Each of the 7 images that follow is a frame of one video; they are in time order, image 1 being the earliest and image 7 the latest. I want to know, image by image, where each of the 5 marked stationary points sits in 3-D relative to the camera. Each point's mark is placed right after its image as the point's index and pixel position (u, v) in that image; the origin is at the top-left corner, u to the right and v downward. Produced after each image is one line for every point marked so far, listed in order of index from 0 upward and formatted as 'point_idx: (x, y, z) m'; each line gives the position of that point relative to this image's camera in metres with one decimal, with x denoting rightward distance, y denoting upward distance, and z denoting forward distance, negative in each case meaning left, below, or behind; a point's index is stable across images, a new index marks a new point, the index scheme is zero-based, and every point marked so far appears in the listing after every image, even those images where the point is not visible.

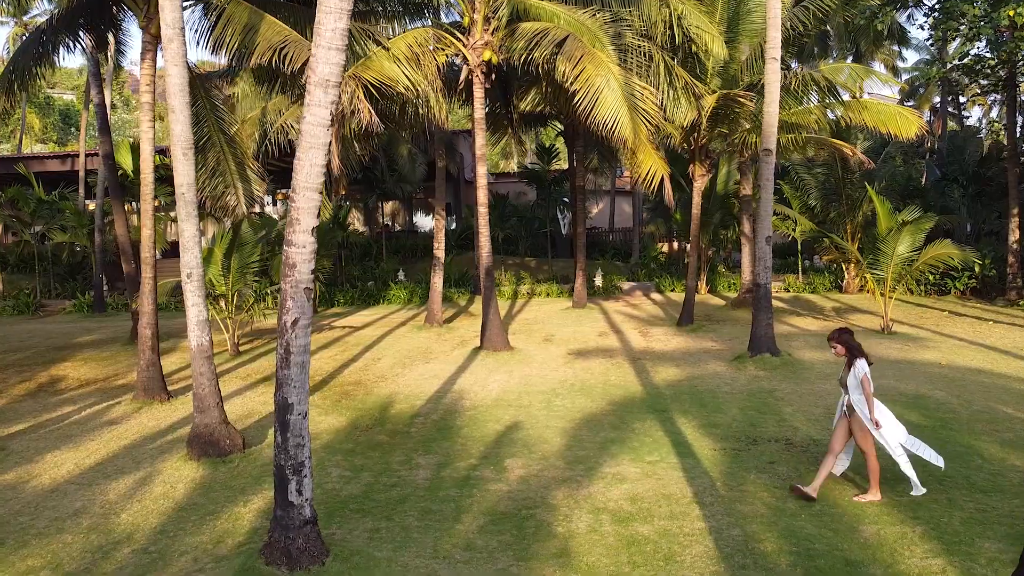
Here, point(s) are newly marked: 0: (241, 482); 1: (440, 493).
0: (-2.9, -2.1, +8.4) m
1: (-0.7, -2.0, +7.8) m
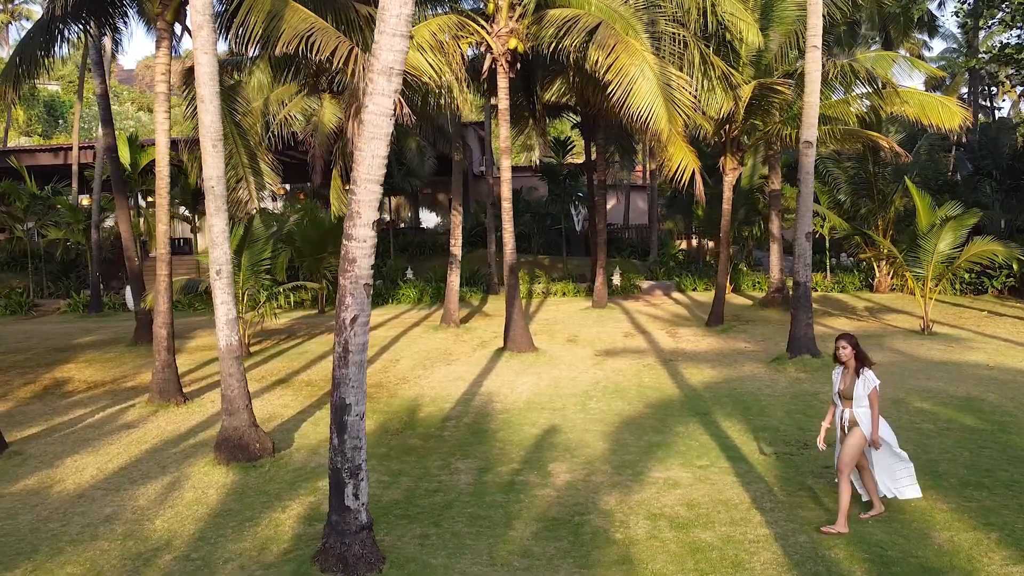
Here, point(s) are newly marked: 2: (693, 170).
0: (-2.4, -2.0, +8.1) m
1: (-0.2, -2.0, +7.5) m
2: (+2.5, +1.8, +11.1) m
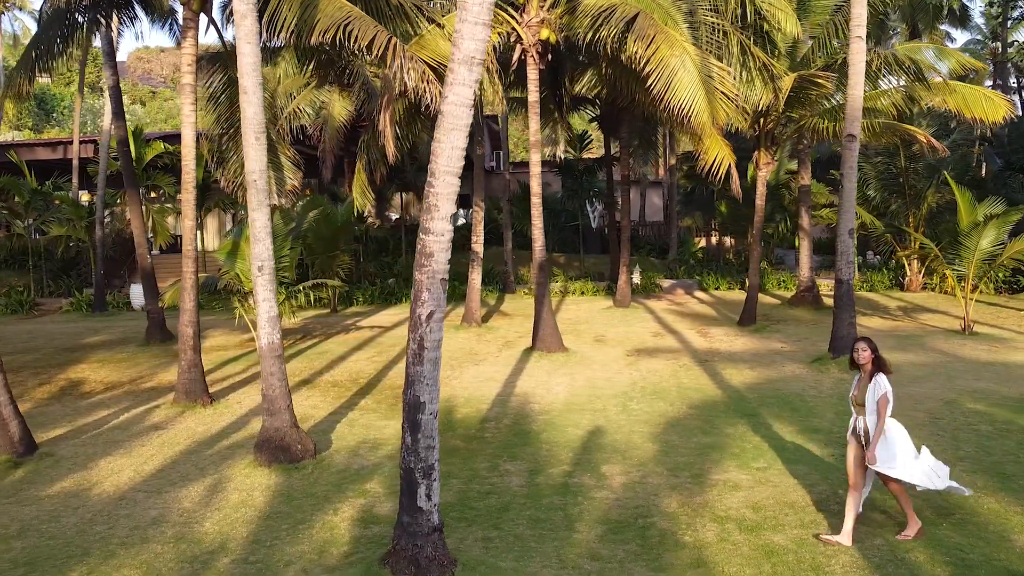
0: (-1.9, -2.0, +8.0) m
1: (+0.3, -2.0, +7.4) m
2: (+3.0, +1.8, +11.0) m
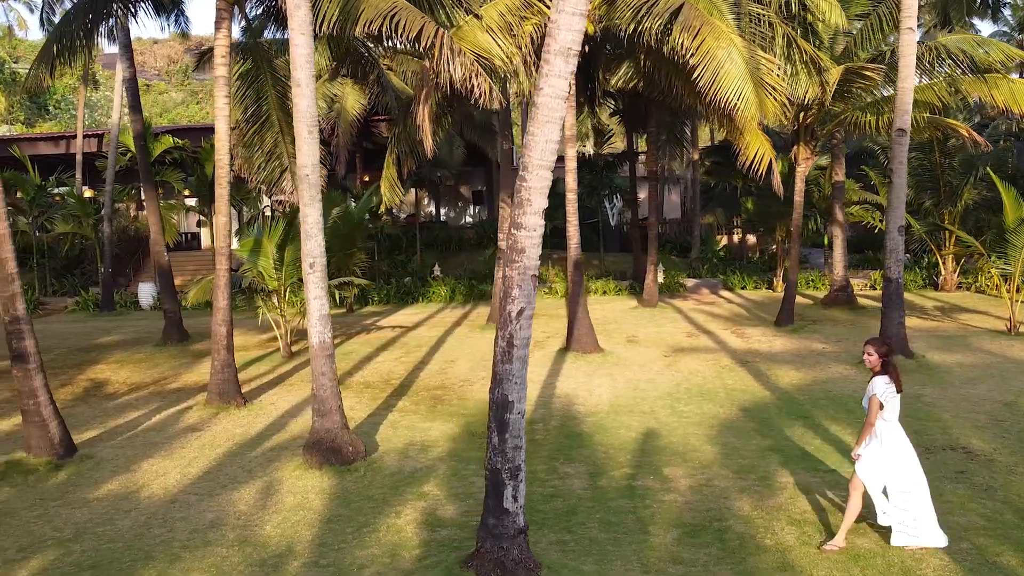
0: (-1.3, -2.0, +7.8) m
1: (+0.9, -2.0, +7.2) m
2: (+3.5, +1.8, +10.9) m
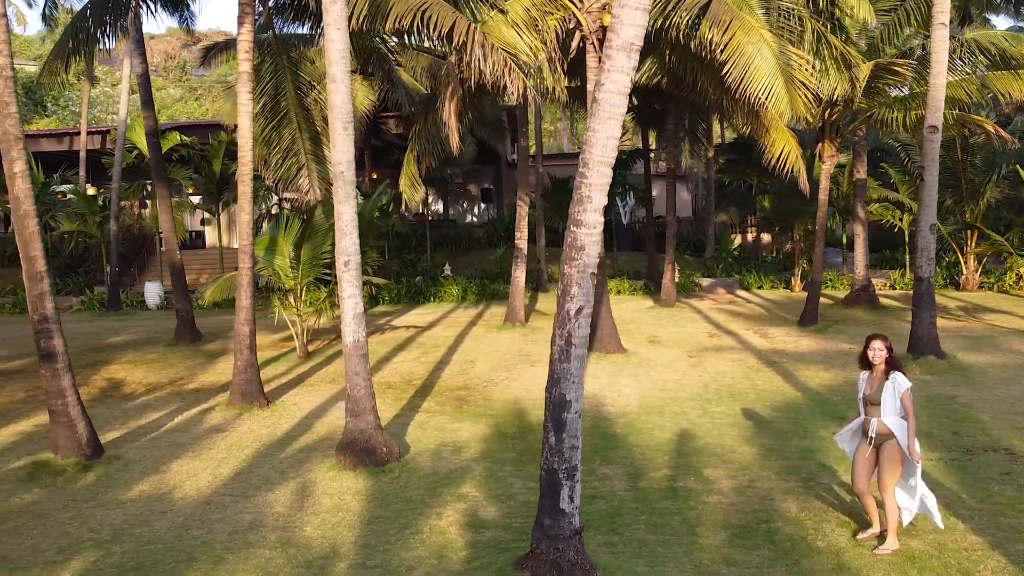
0: (-0.9, -2.0, +7.7) m
1: (+1.3, -1.9, +7.2) m
2: (+3.9, +1.8, +10.9) m
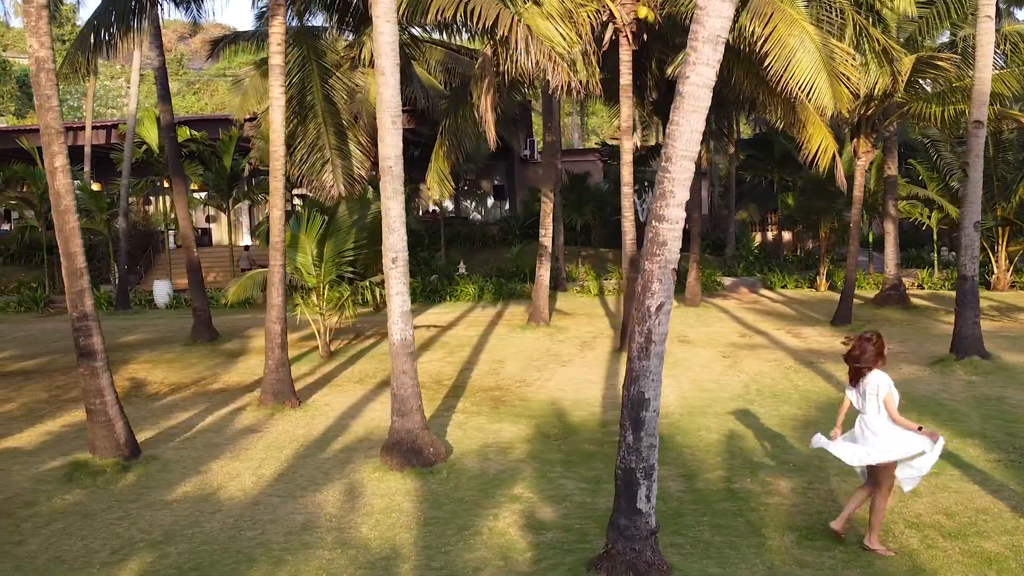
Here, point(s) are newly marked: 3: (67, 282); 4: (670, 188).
0: (-0.4, -2.0, +7.6) m
1: (+1.8, -1.9, +7.1) m
2: (+4.4, +1.8, +10.8) m
3: (-4.5, +0.1, +8.1) m
4: (+1.0, +0.7, +5.3) m
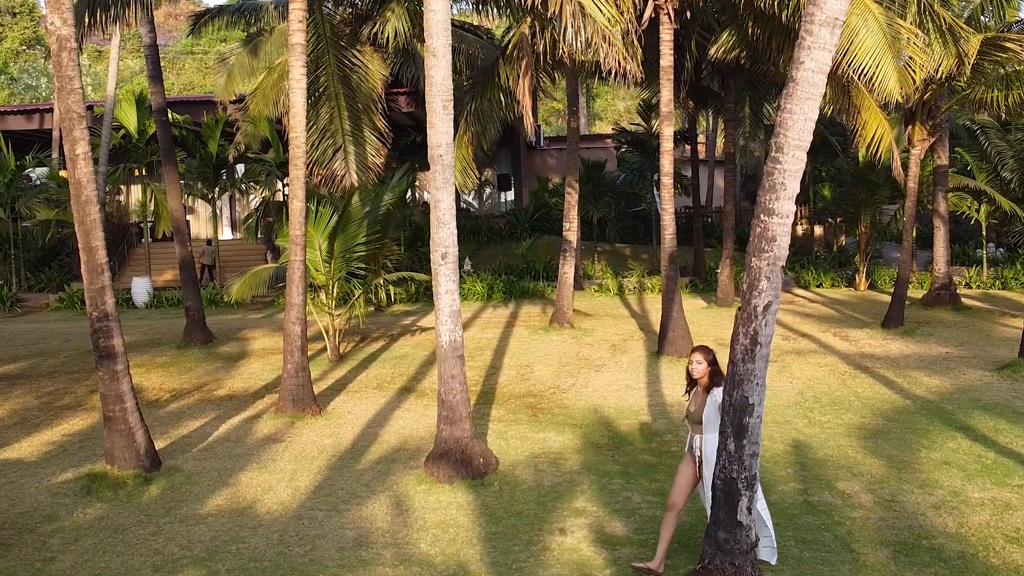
0: (+0.1, -1.9, +7.0) m
1: (+2.3, -1.9, +6.5) m
2: (+4.9, +1.8, +10.3) m
3: (-4.0, +0.1, +7.5) m
4: (+1.6, +0.7, +4.7) m
